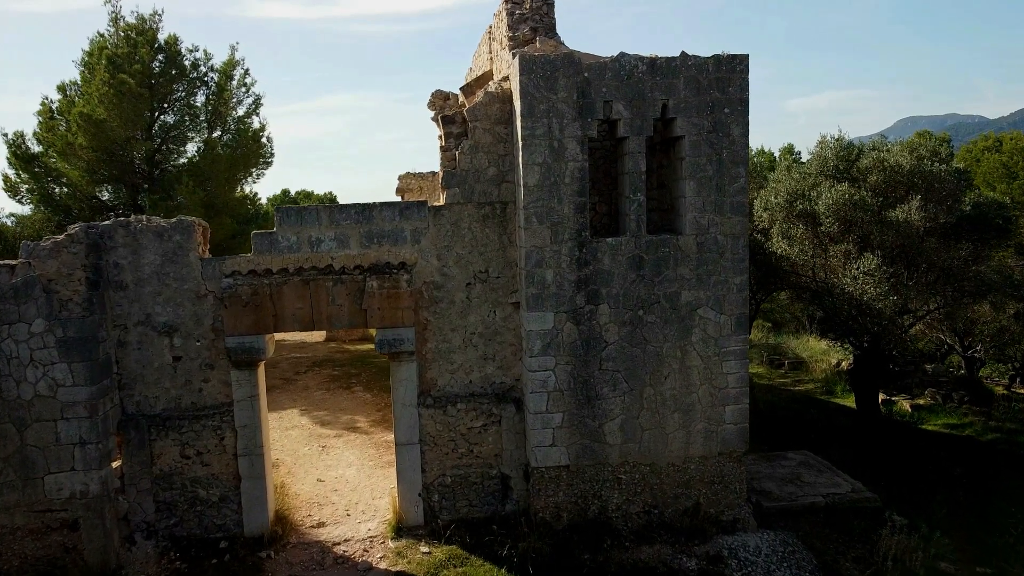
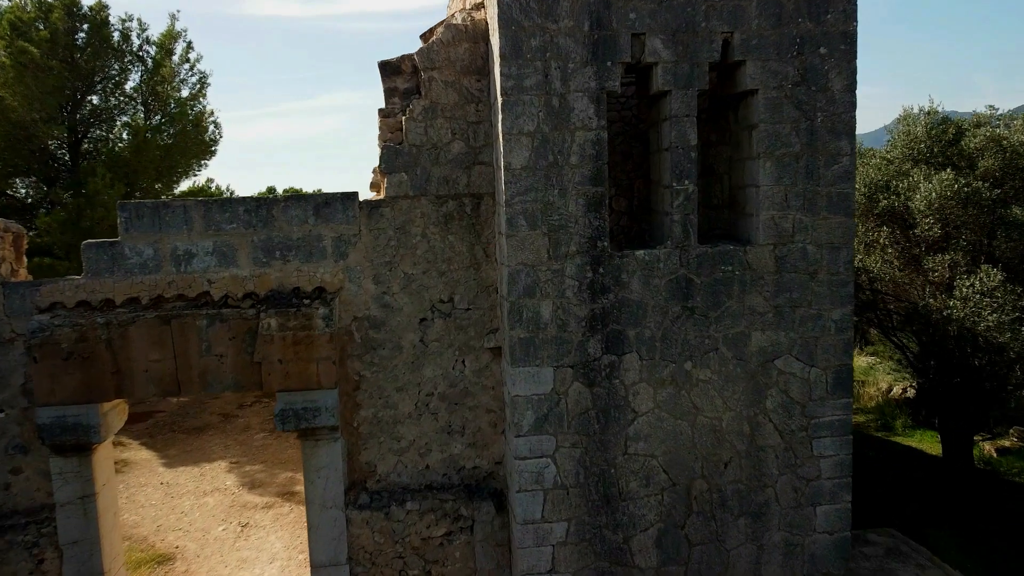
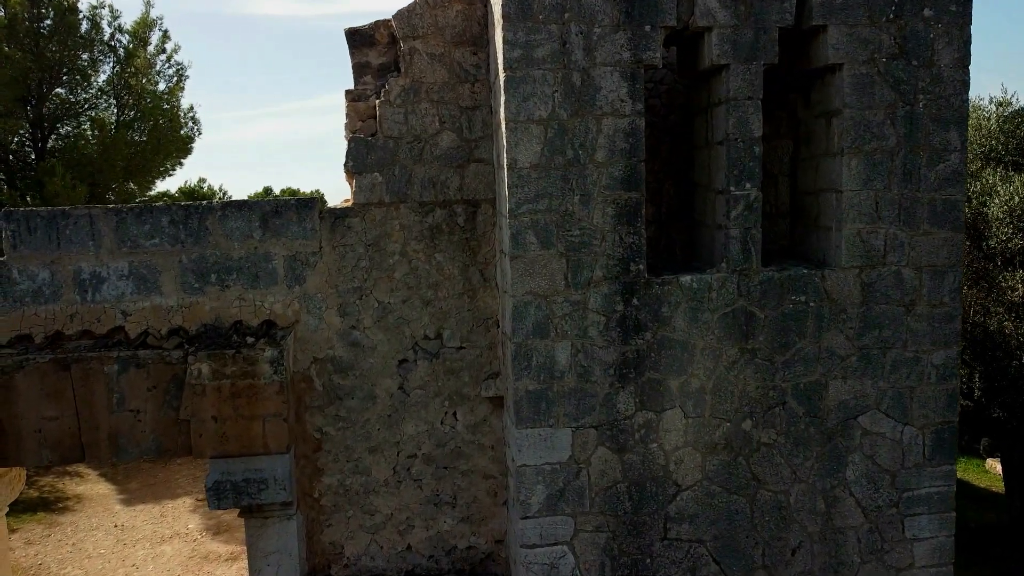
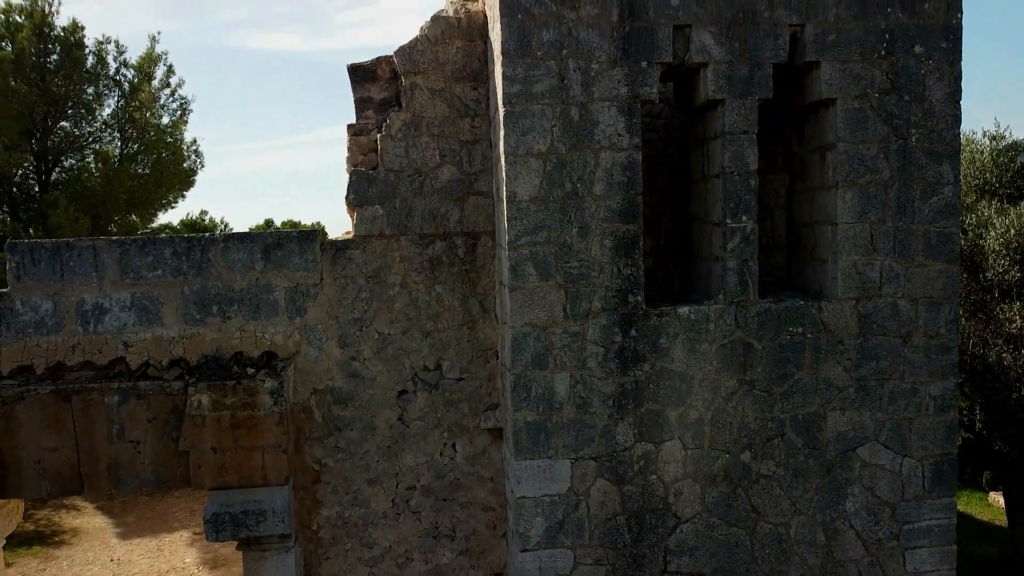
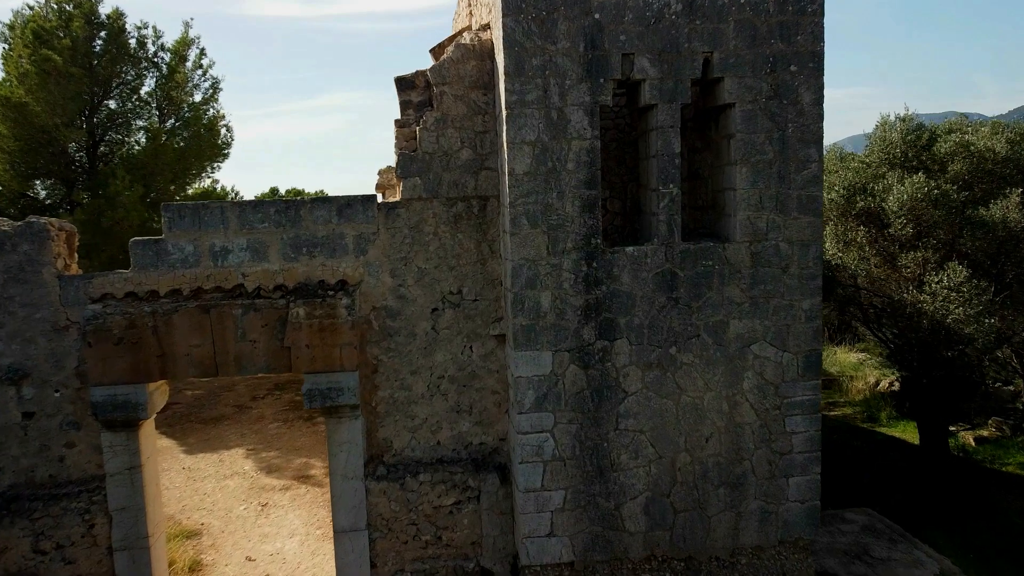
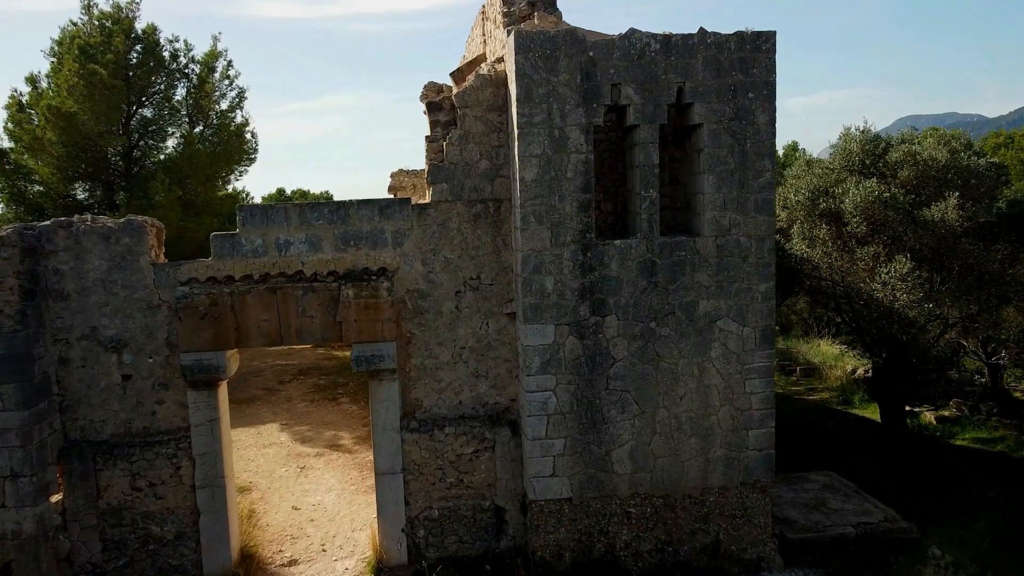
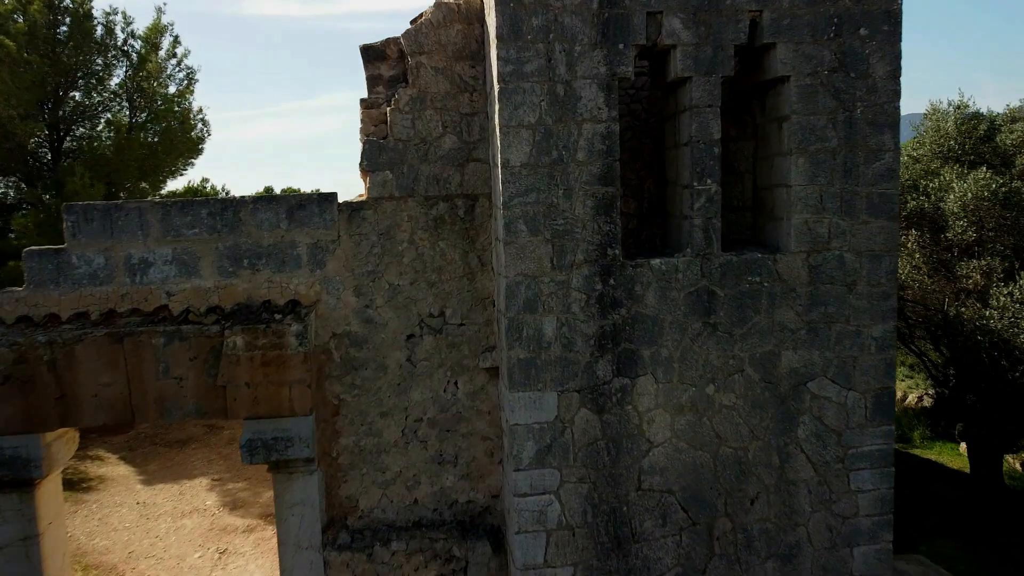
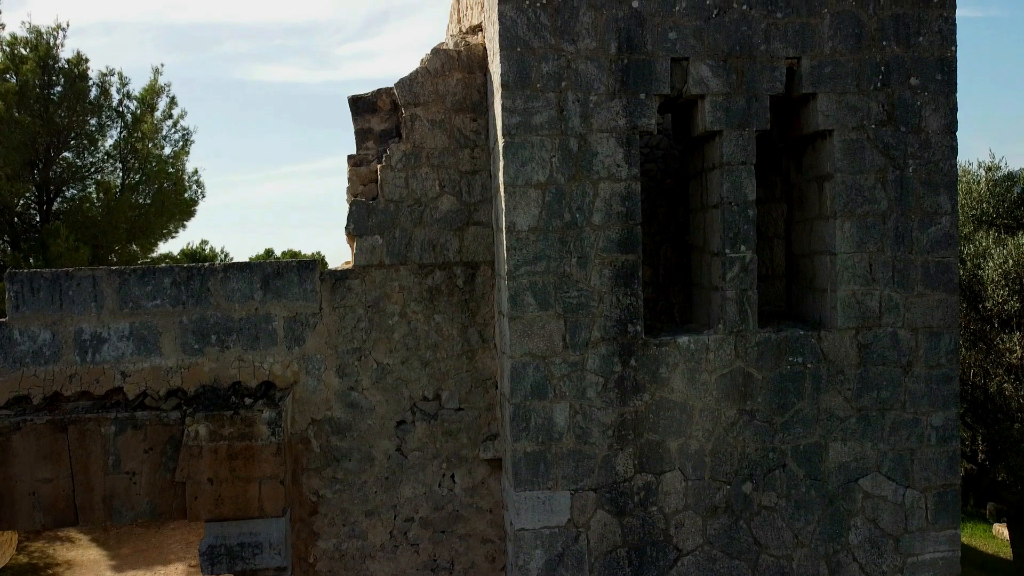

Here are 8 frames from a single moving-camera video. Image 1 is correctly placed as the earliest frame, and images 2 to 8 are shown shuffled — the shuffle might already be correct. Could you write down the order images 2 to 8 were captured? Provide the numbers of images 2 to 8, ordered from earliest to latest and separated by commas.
6, 5, 2, 7, 3, 4, 8
